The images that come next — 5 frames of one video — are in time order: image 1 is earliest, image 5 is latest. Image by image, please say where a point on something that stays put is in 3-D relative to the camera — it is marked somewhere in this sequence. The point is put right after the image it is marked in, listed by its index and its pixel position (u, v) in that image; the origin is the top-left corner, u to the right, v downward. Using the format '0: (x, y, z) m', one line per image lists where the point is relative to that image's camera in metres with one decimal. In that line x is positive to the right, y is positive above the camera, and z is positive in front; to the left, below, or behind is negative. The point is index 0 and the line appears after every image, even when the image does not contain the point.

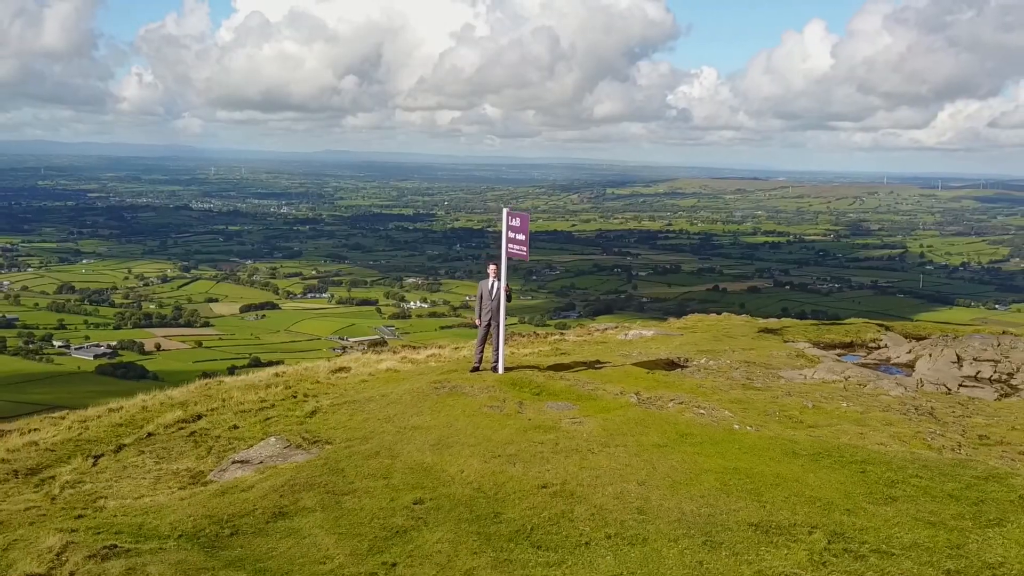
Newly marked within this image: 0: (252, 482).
0: (-3.4, -2.5, +8.8) m
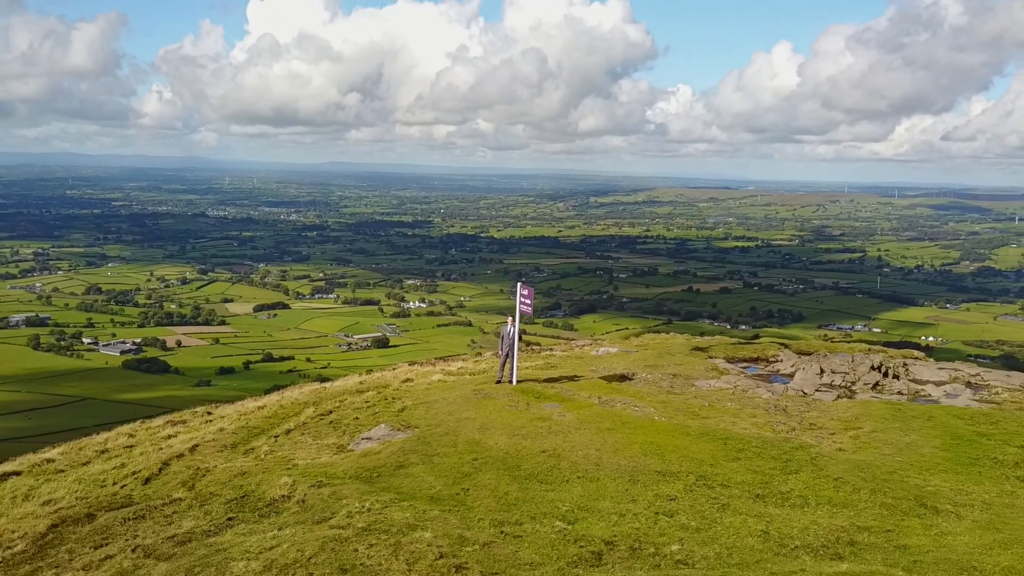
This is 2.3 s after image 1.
0: (-3.1, -3.7, +15.4) m
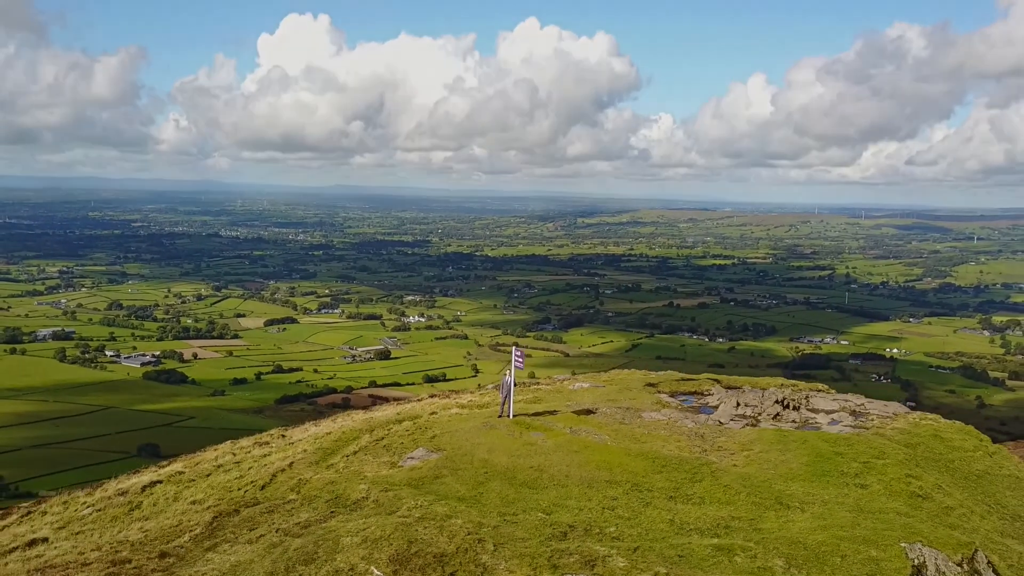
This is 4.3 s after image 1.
0: (-3.1, -6.0, +22.8) m
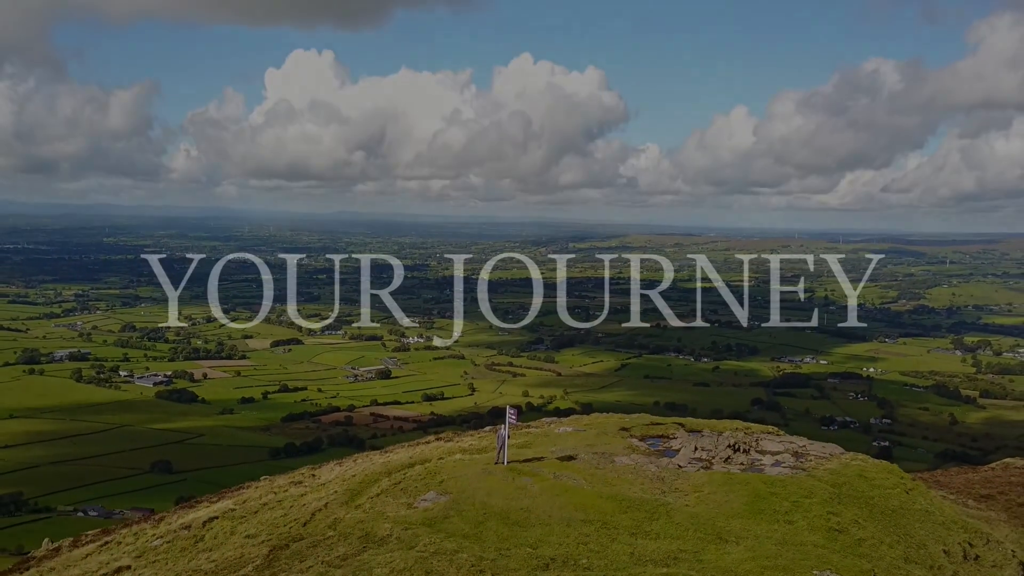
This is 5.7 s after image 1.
0: (-3.4, -9.1, +28.2) m
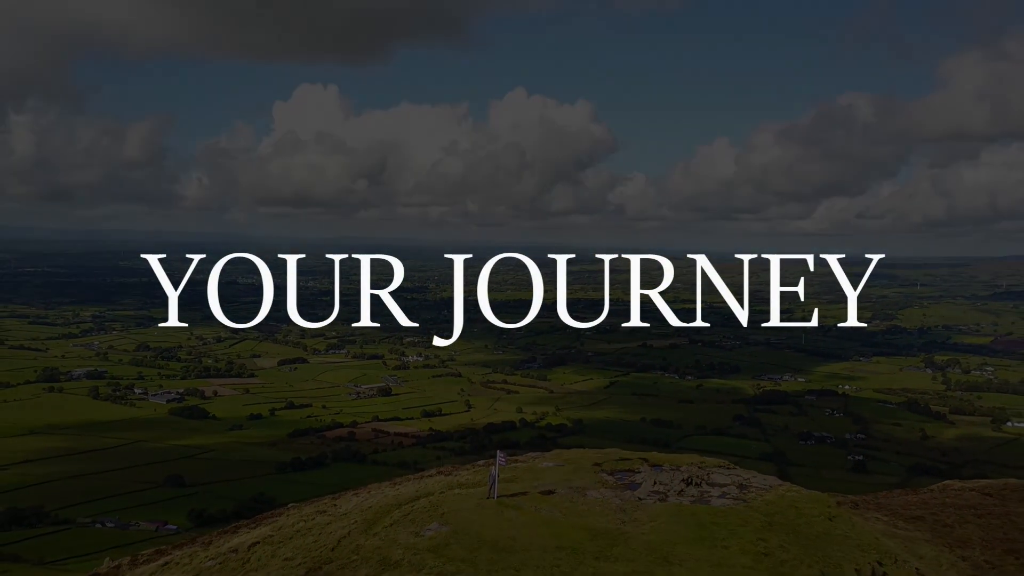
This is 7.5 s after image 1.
0: (-4.0, -12.7, +34.8) m
